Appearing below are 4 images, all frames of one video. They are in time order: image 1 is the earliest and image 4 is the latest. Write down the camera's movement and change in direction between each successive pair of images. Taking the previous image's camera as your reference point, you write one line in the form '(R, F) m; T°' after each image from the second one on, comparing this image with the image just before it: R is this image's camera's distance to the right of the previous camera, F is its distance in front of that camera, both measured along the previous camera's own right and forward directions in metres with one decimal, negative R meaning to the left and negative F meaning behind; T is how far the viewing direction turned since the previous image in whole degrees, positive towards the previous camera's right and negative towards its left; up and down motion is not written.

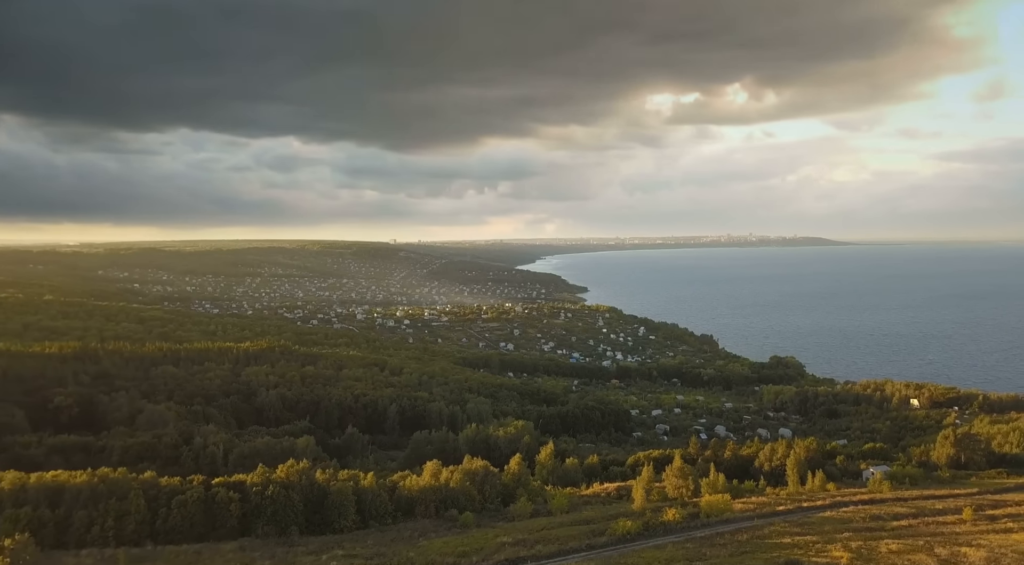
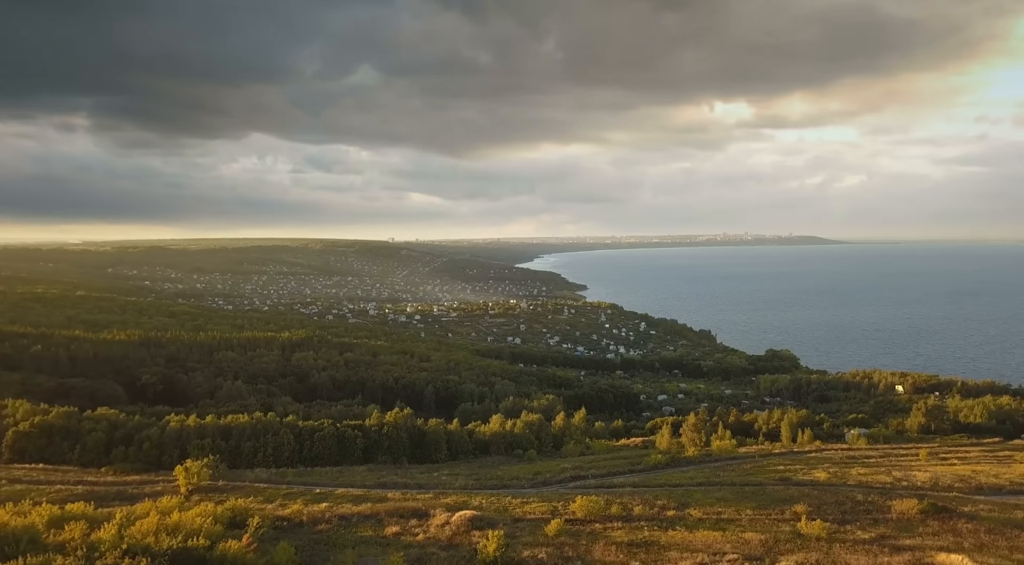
(-2.8, -8.7) m; 0°
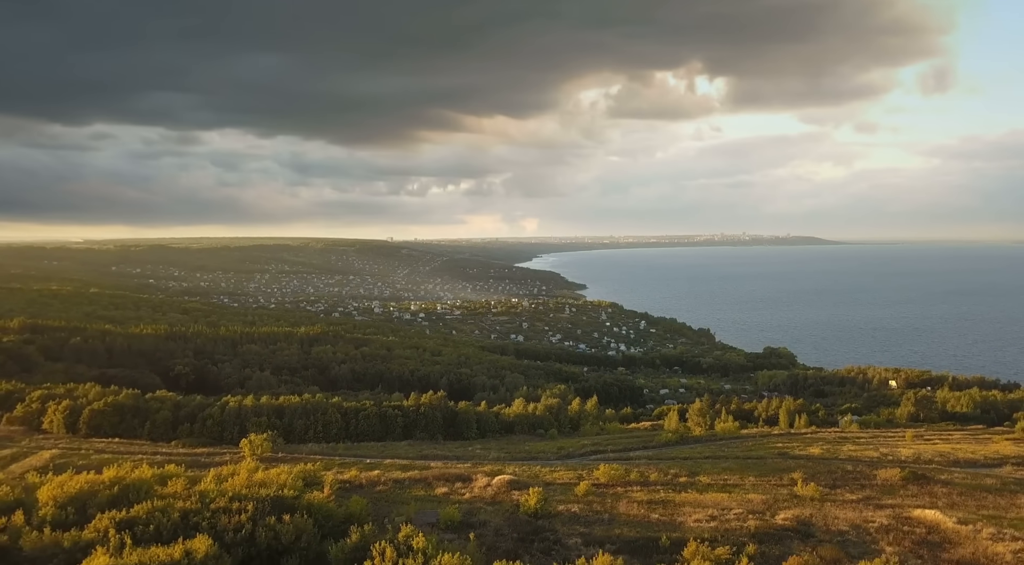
(-1.3, -4.0) m; 0°
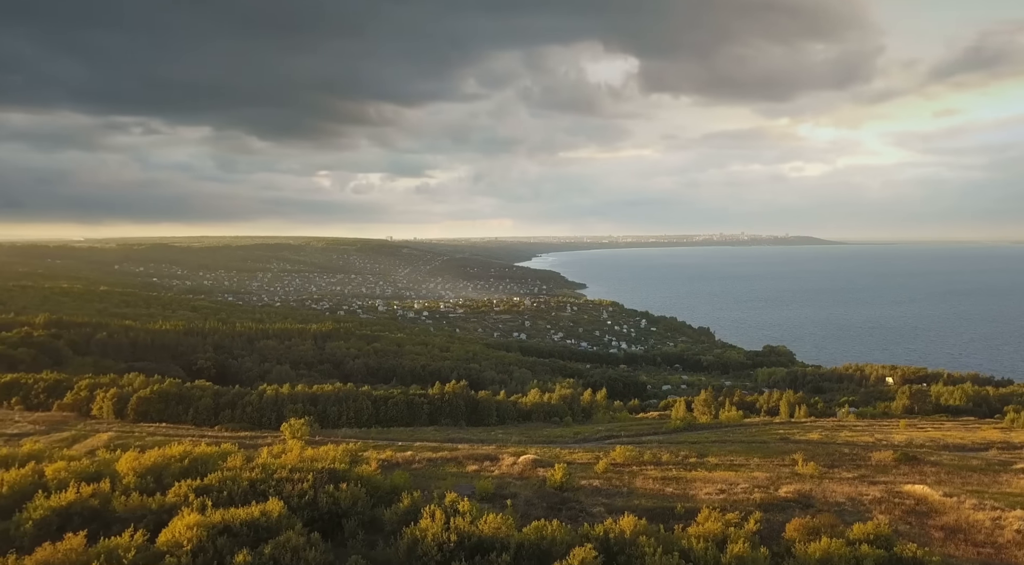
(-1.1, -2.8) m; 0°
